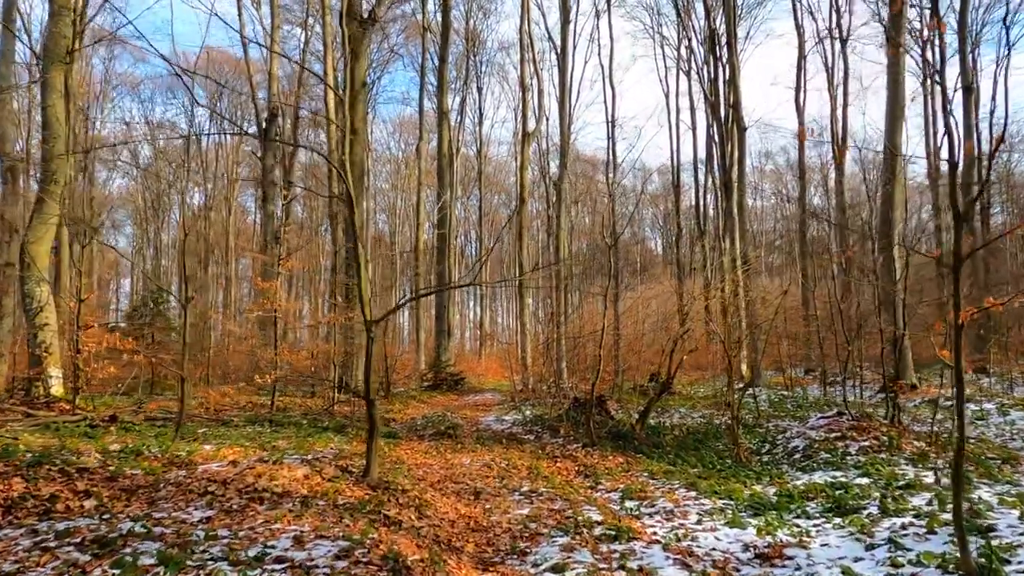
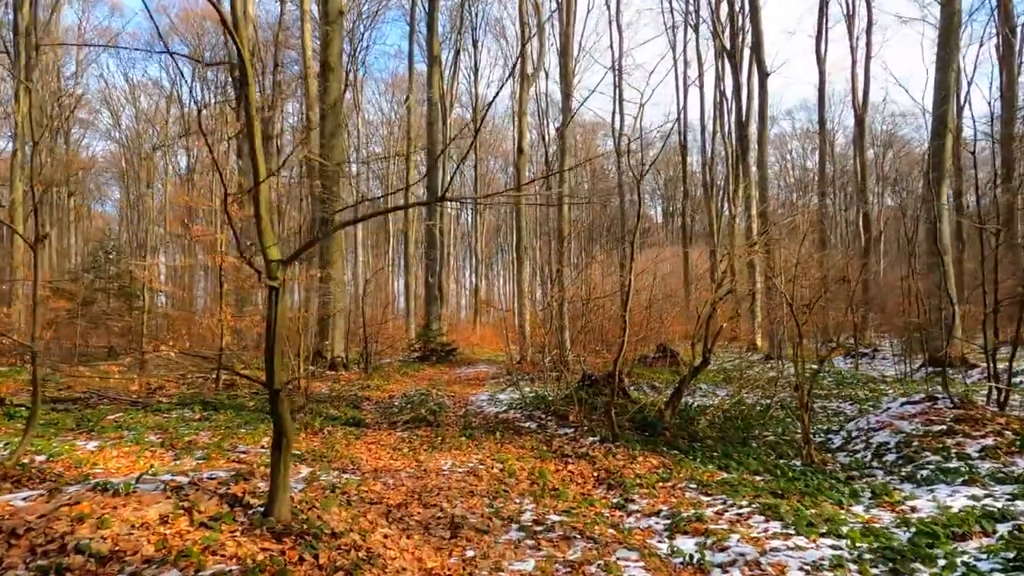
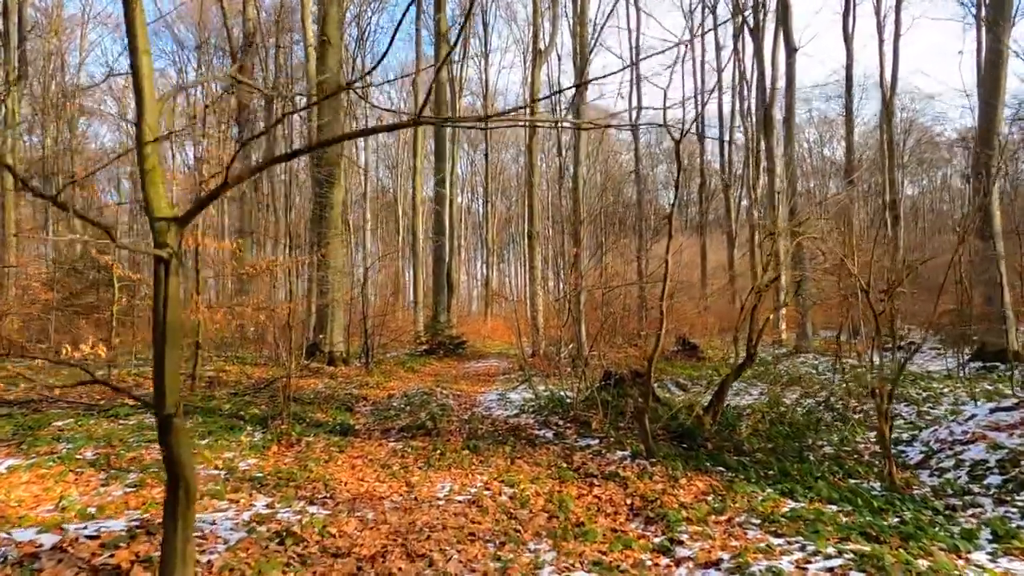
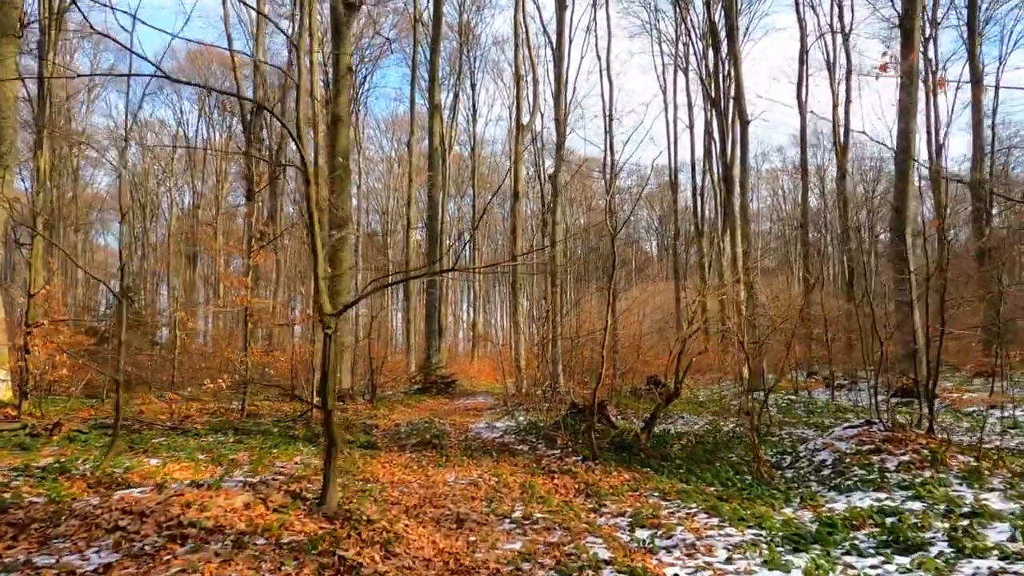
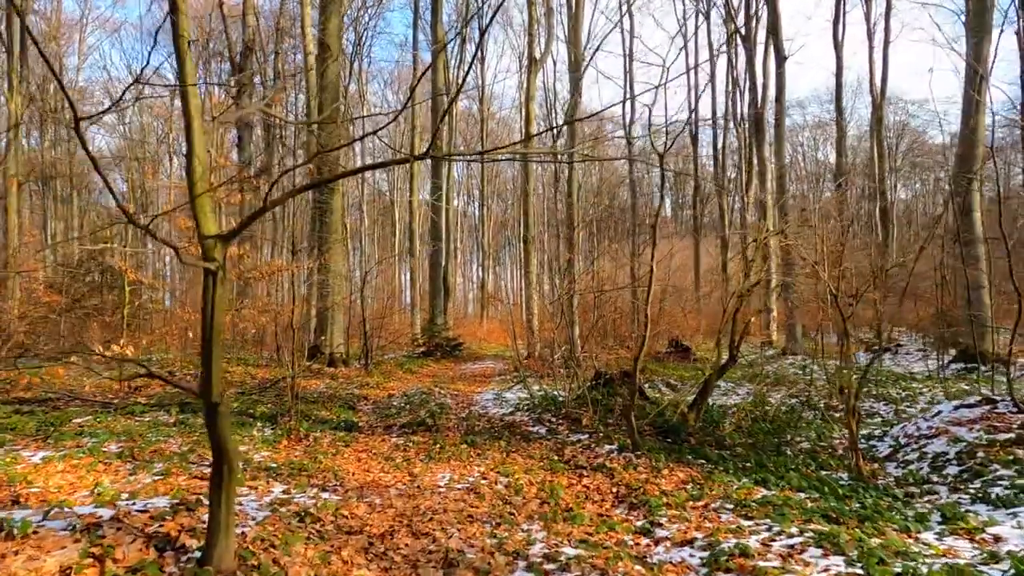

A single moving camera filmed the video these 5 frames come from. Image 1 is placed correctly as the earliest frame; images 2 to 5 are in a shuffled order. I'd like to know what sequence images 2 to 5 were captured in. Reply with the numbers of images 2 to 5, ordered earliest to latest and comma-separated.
4, 2, 5, 3
